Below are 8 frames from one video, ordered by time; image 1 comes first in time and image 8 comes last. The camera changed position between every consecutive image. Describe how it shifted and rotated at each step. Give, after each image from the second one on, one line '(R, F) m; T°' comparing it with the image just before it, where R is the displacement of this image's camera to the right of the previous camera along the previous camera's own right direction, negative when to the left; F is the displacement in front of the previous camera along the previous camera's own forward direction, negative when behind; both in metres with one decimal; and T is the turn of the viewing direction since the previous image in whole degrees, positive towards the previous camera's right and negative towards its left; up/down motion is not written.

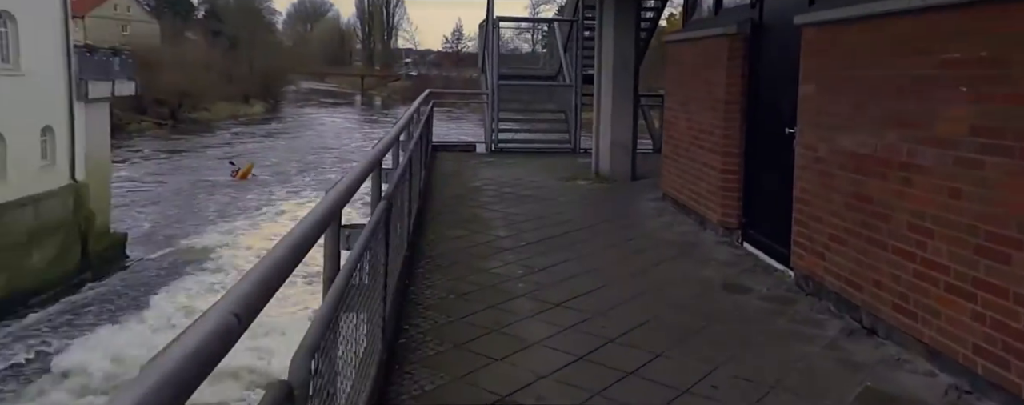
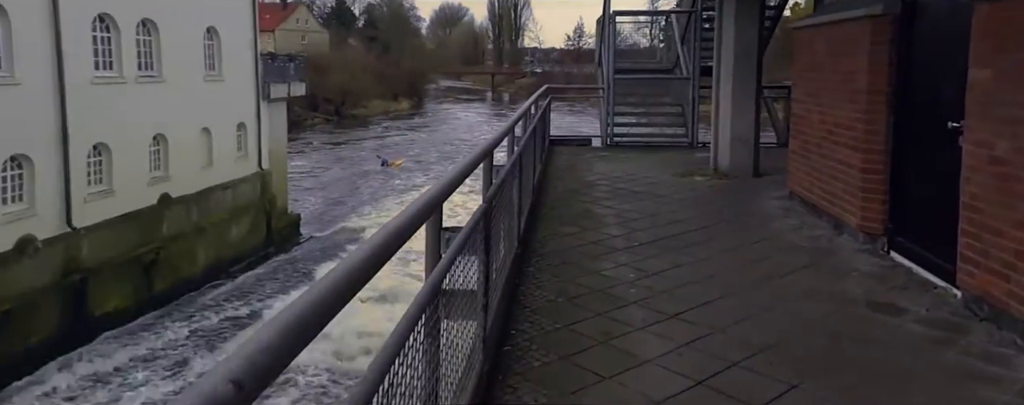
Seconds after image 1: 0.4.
(+0.1, +0.2) m; -9°
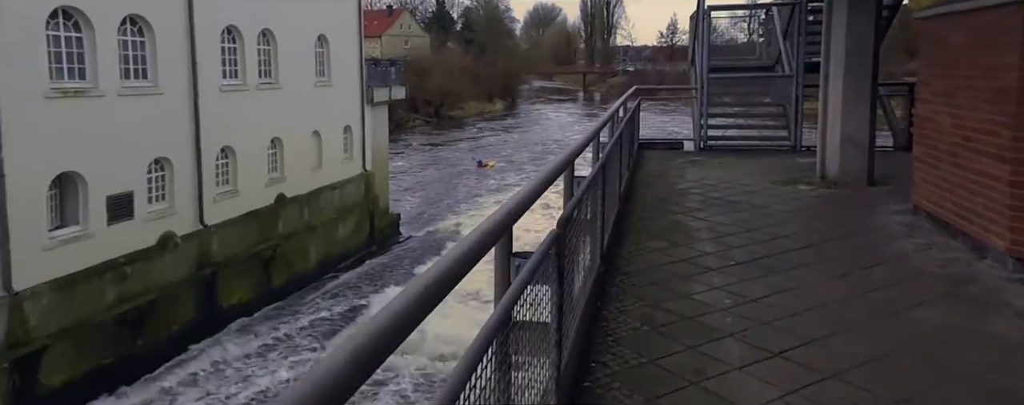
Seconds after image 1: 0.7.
(+0.1, +0.4) m; -7°
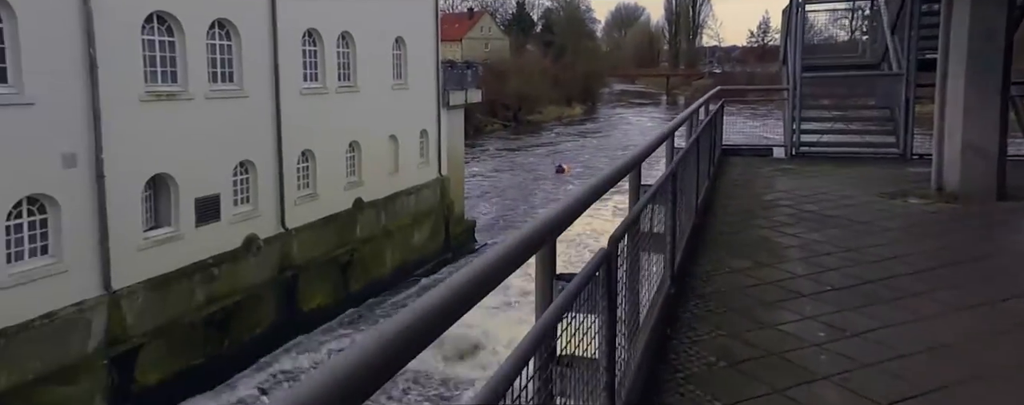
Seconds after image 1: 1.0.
(+0.1, +0.5) m; -6°
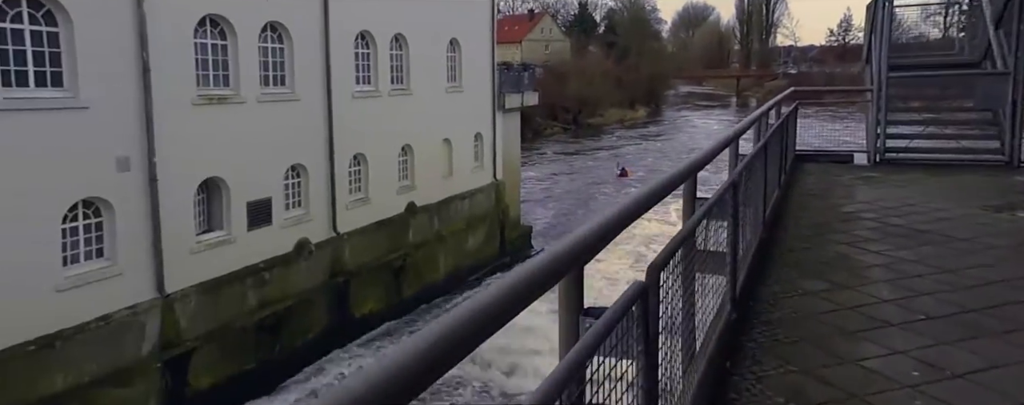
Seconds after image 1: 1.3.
(+0.1, +0.4) m; -4°
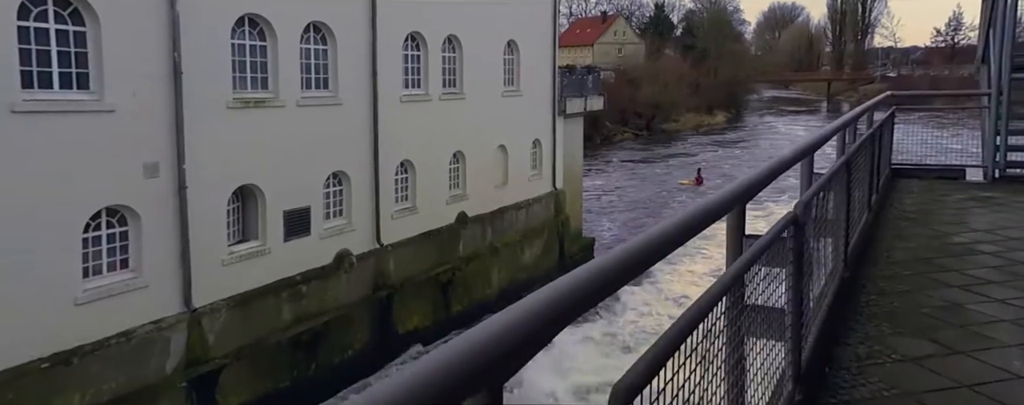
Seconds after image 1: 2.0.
(+0.3, +1.0) m; -5°
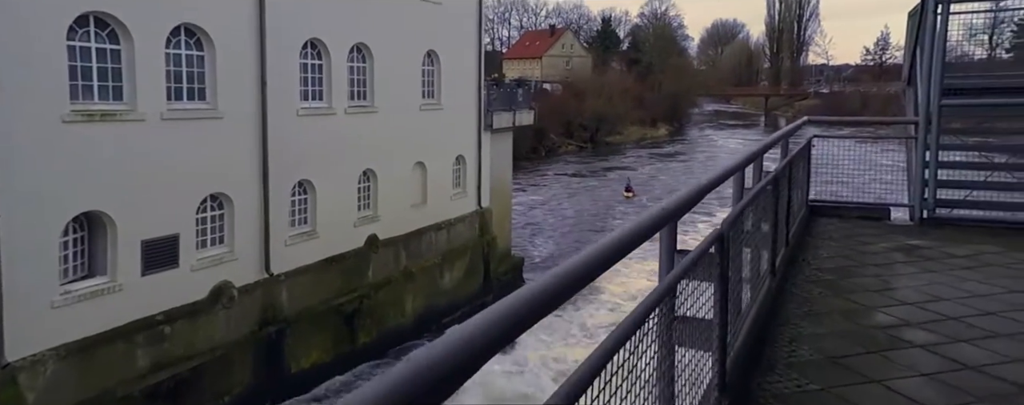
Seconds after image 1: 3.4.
(+0.8, +1.2) m; +4°
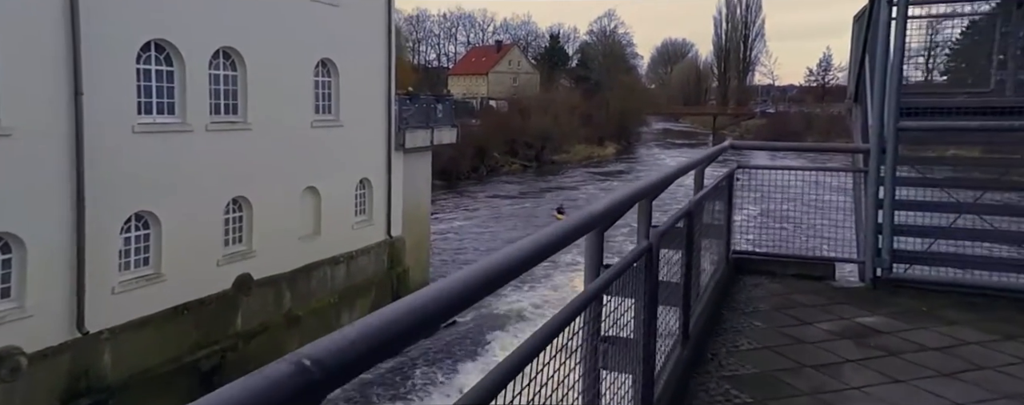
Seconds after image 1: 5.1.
(+1.1, +2.3) m; +3°
